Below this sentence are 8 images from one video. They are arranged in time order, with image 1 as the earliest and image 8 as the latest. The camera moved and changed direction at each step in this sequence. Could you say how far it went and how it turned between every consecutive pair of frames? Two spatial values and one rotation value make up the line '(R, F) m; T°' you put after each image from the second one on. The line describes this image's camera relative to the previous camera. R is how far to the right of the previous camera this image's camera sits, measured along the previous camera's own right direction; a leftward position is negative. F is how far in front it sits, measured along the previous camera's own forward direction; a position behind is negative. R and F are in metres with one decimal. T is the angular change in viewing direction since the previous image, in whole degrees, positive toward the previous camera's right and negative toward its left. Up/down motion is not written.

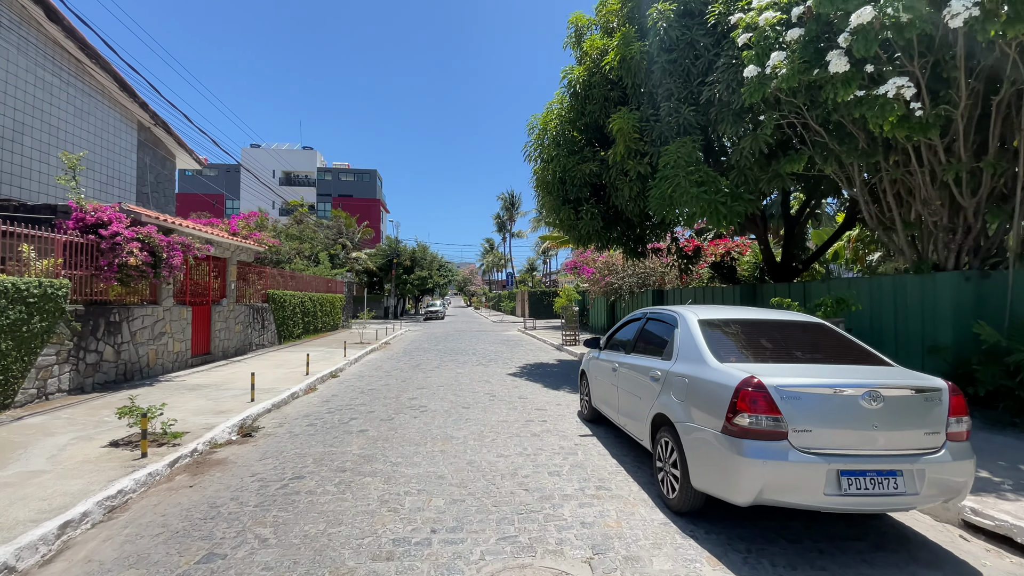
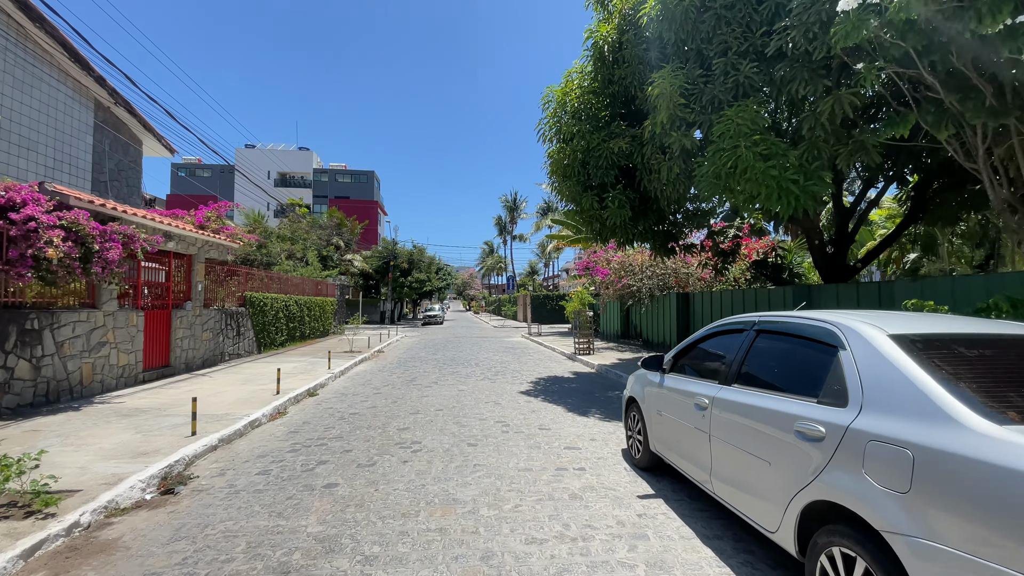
(-0.3, +2.1) m; 0°
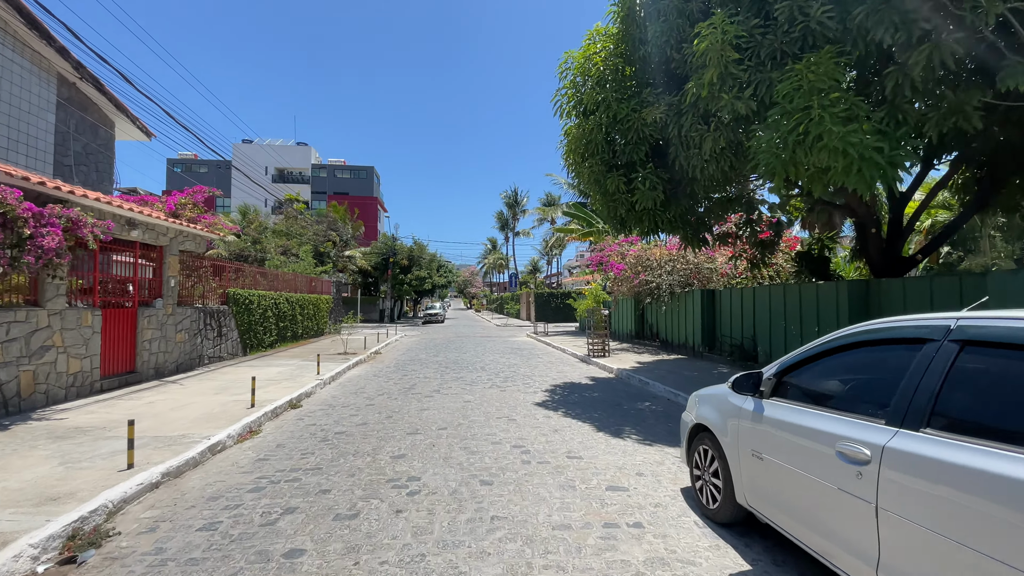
(-0.3, +1.5) m; 0°
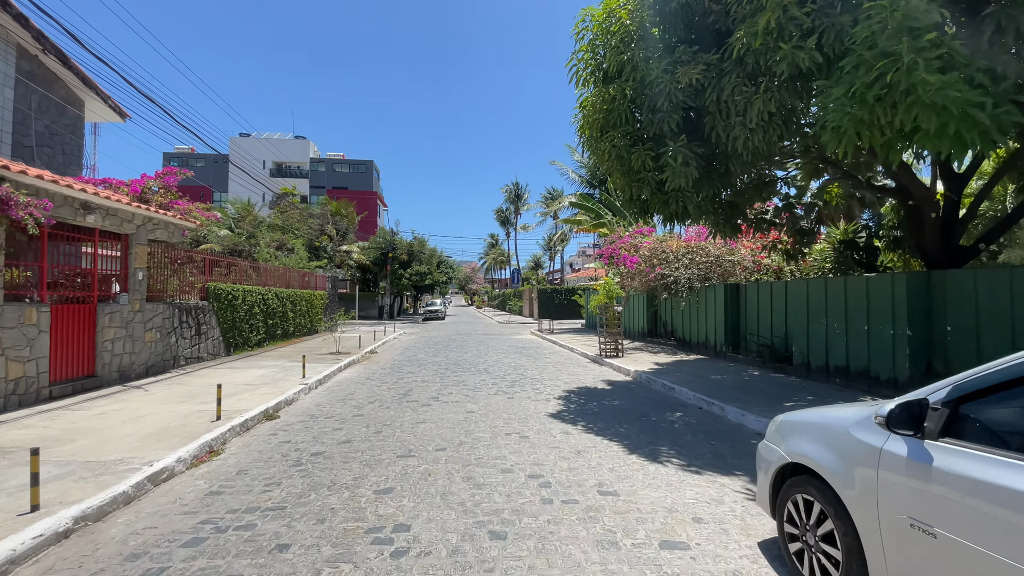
(-0.2, +1.3) m; 0°
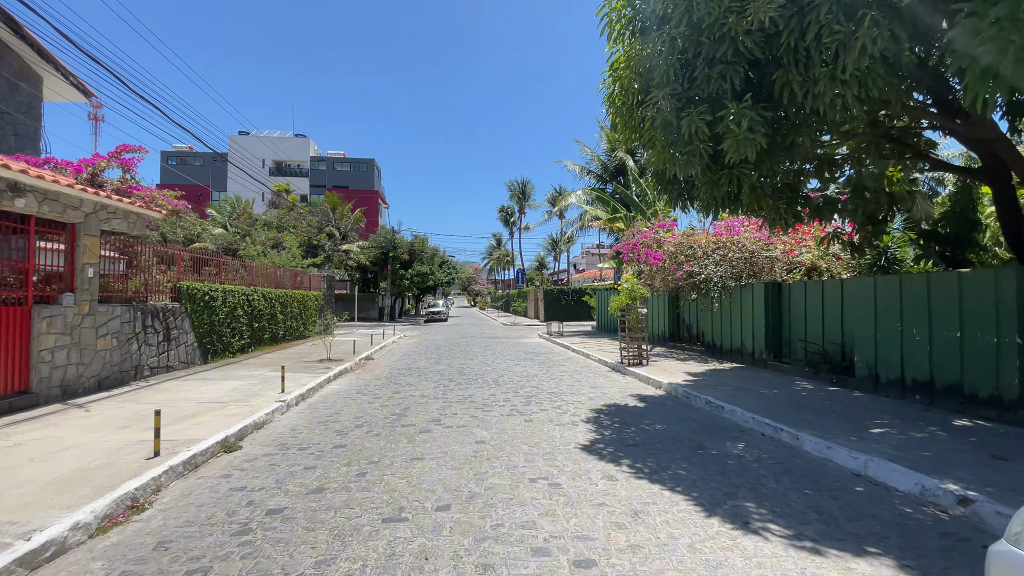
(-0.3, +1.6) m; 0°
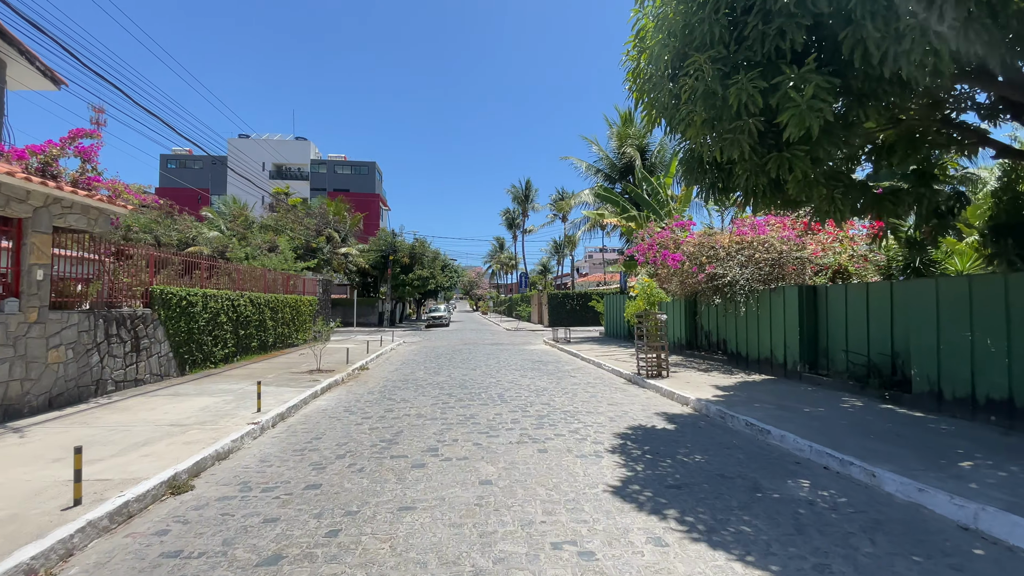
(-0.1, +1.2) m; 0°
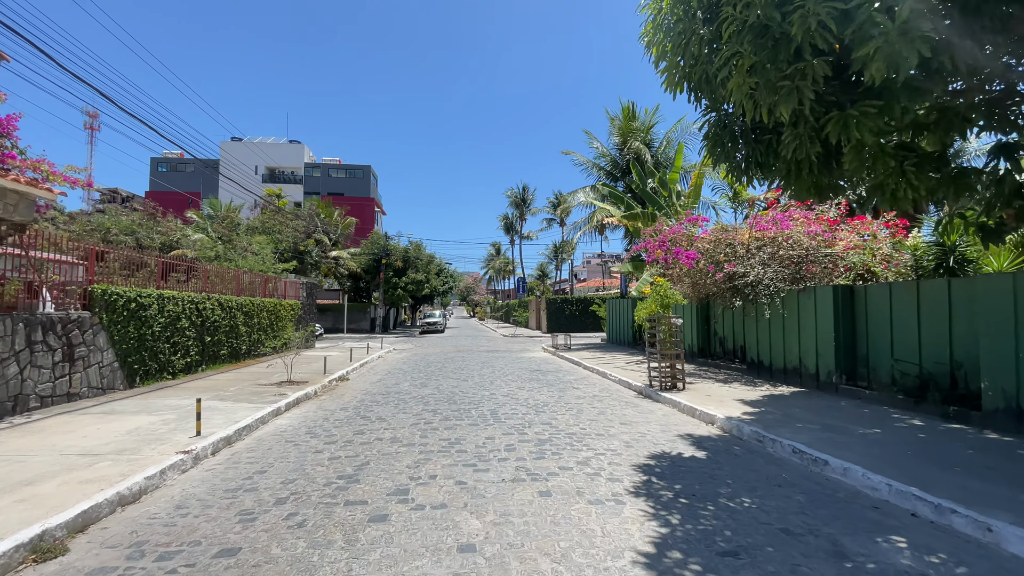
(0.0, +1.4) m; 0°
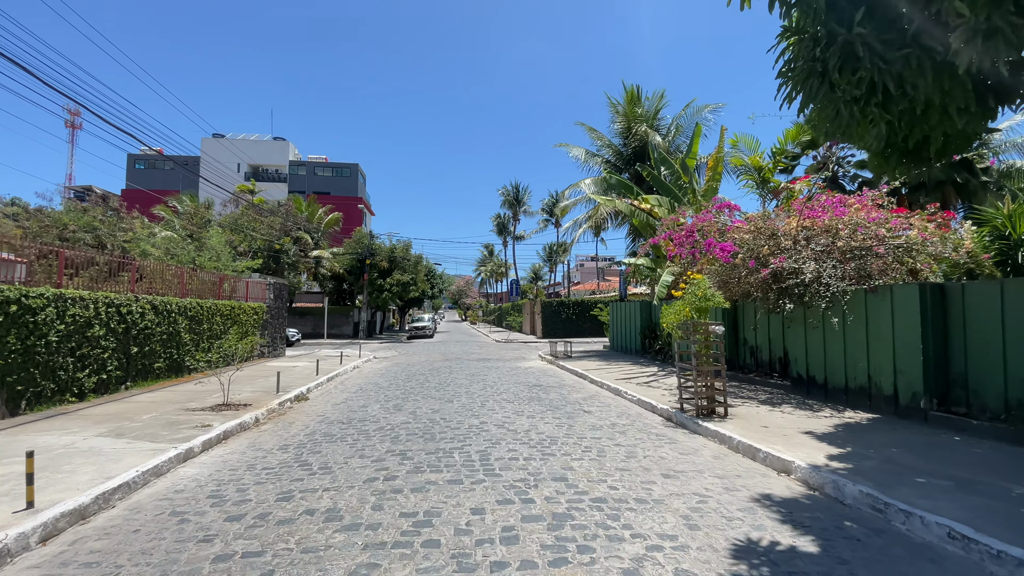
(-0.1, +2.2) m; +1°
